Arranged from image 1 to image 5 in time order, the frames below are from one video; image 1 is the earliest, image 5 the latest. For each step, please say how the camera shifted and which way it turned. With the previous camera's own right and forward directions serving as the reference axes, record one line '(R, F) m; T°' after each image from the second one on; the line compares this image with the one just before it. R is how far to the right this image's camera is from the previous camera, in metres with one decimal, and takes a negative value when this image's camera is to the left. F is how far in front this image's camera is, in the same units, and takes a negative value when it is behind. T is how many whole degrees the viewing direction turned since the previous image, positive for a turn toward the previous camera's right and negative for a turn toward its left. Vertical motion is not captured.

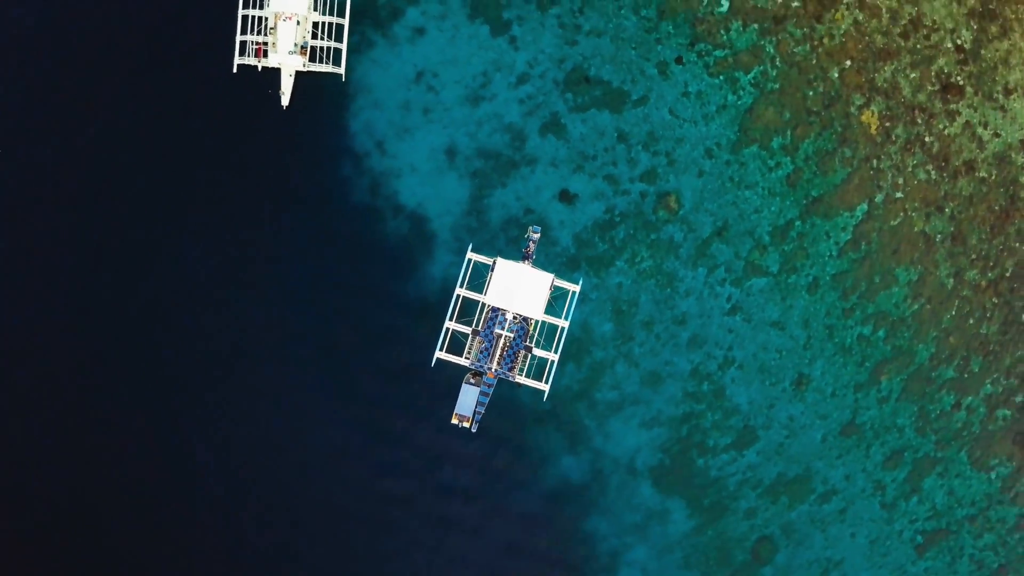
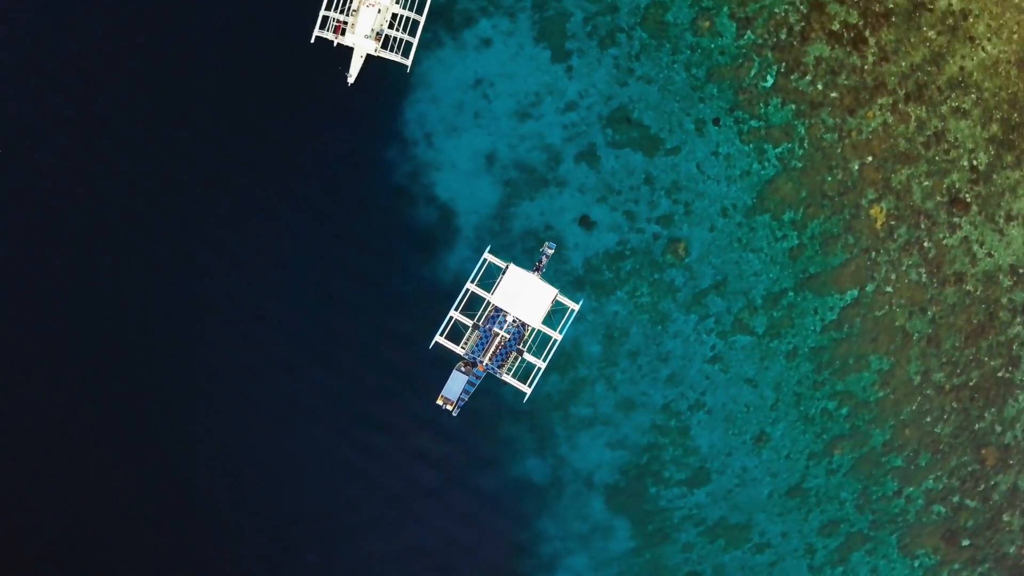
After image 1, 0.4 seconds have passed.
(0.0, -2.1) m; 0°
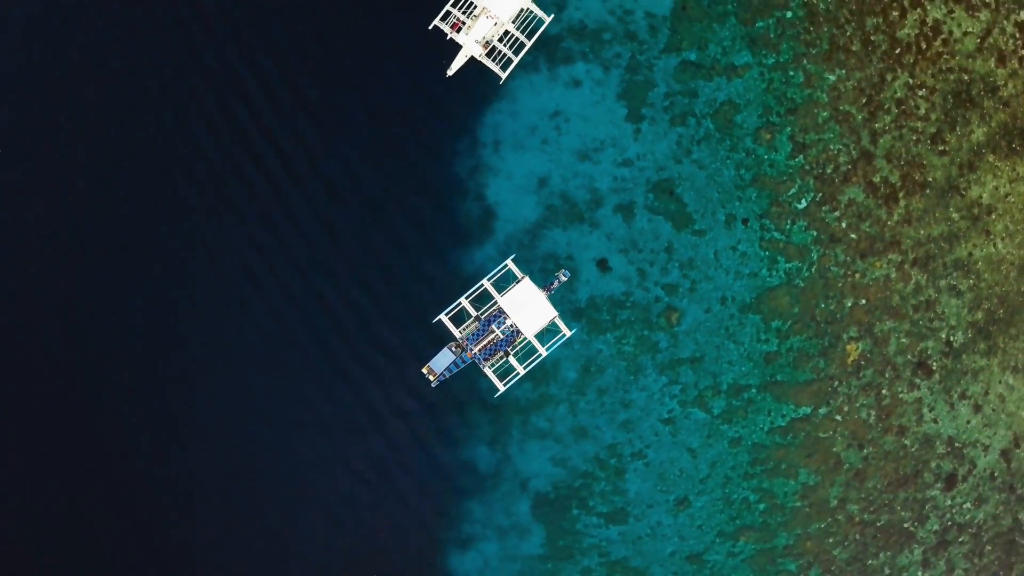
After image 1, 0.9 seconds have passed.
(0.0, -3.3) m; -1°
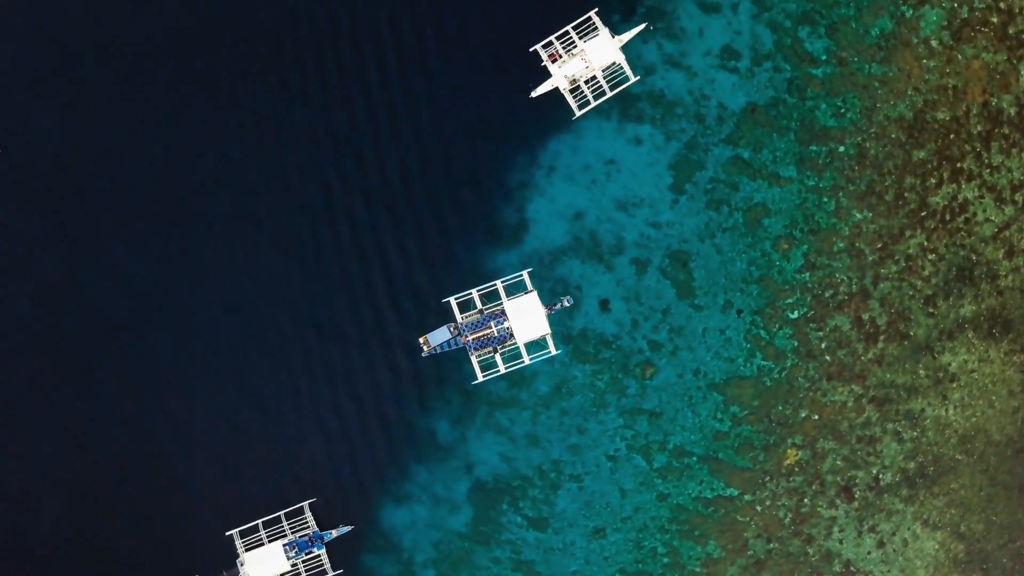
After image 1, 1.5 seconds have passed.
(-0.2, -3.4) m; -1°
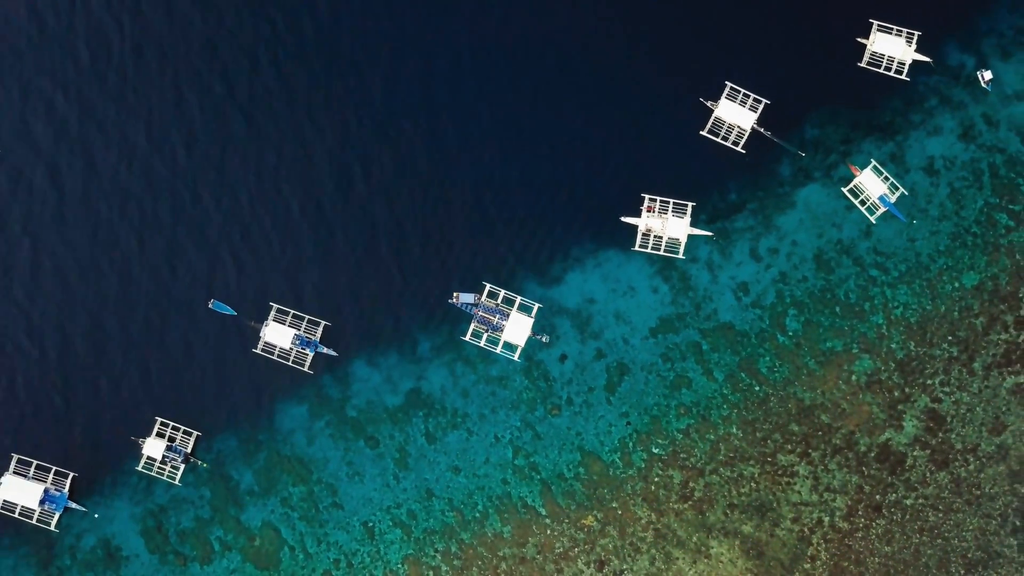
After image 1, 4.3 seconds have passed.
(-1.4, -16.5) m; 0°
